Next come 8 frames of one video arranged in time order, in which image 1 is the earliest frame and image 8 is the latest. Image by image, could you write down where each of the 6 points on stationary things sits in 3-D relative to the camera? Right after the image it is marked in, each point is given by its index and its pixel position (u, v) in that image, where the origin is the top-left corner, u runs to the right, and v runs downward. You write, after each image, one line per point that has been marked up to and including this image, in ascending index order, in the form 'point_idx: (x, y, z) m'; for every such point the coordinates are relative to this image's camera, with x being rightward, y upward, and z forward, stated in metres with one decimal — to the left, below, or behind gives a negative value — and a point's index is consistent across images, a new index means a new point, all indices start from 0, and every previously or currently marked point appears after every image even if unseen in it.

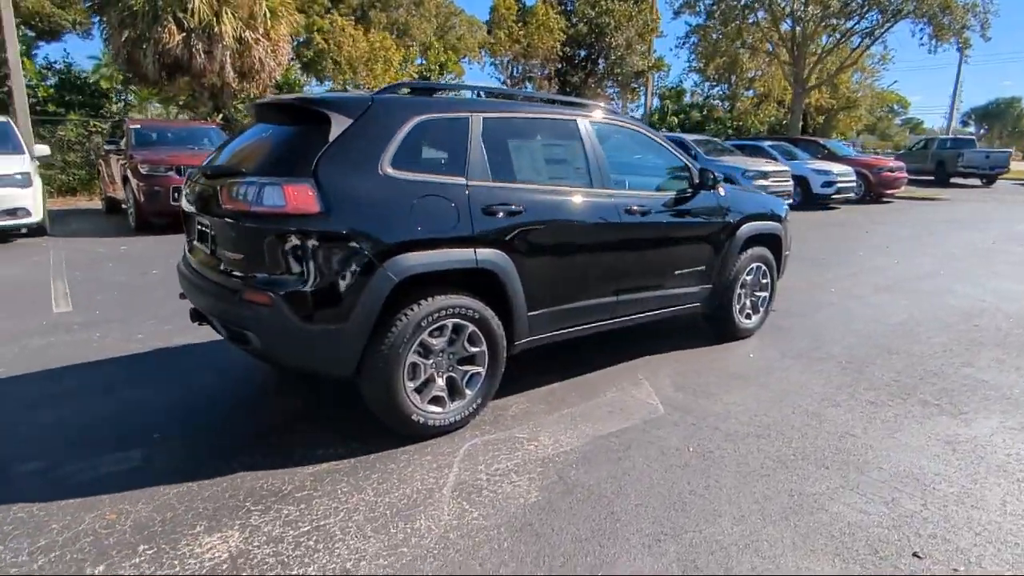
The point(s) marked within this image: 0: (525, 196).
0: (+0.1, +0.7, +4.4) m
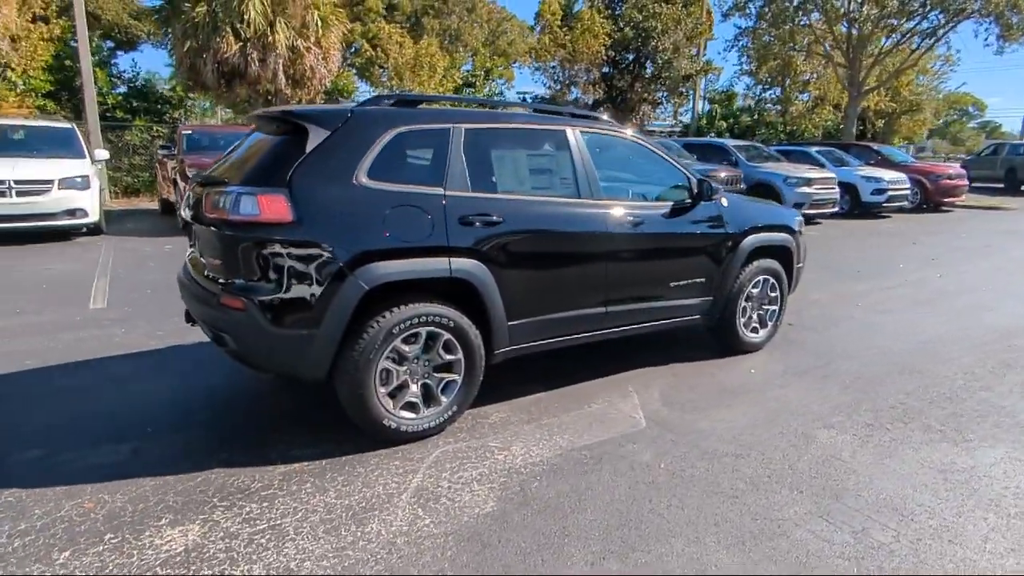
0: (-0.1, +0.6, +4.4) m
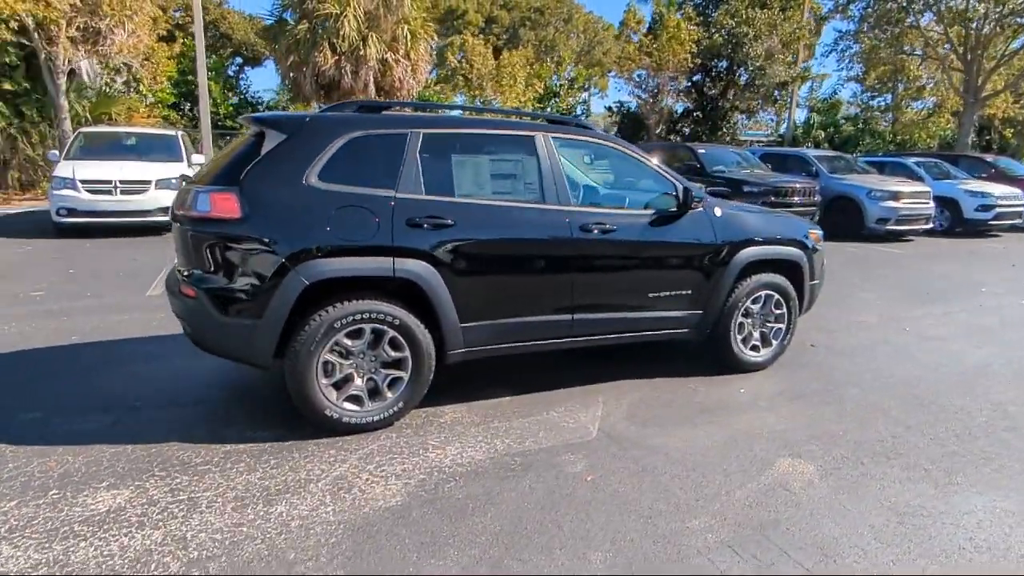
0: (-0.4, +0.6, +4.5) m
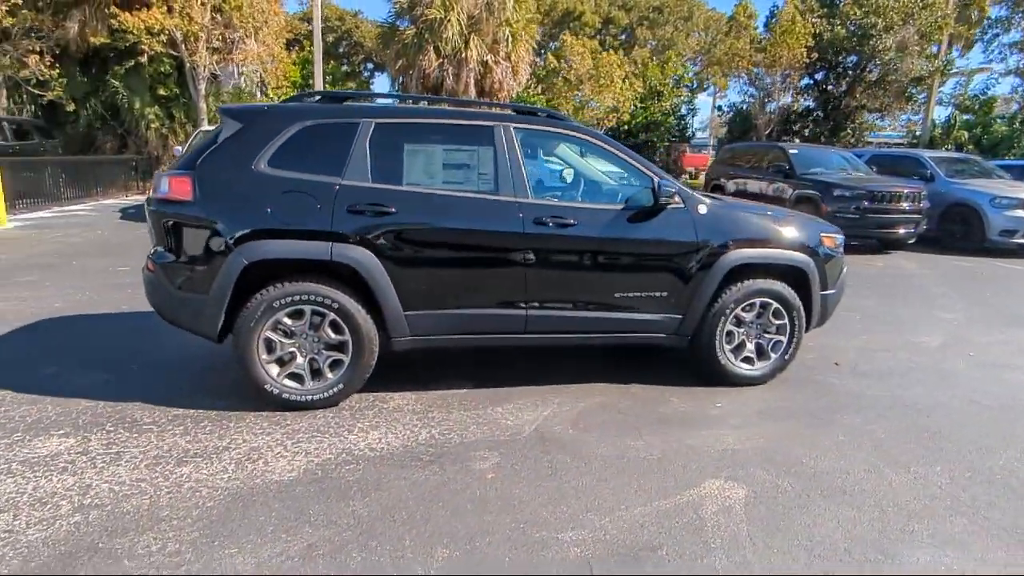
0: (-0.8, +0.7, +4.5) m
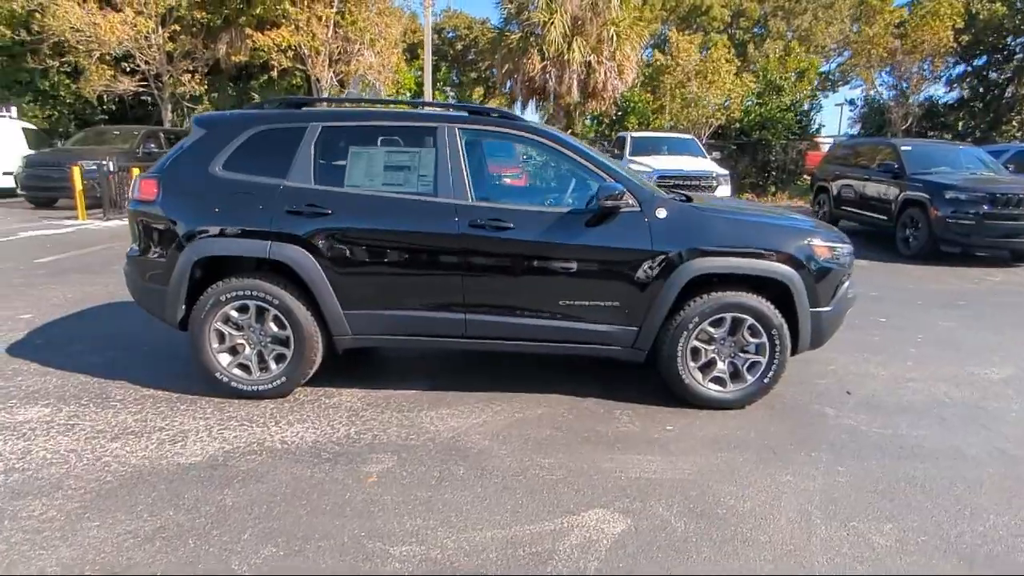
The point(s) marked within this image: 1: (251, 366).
0: (-1.3, +0.7, +4.6) m
1: (-2.1, -0.6, +4.8) m
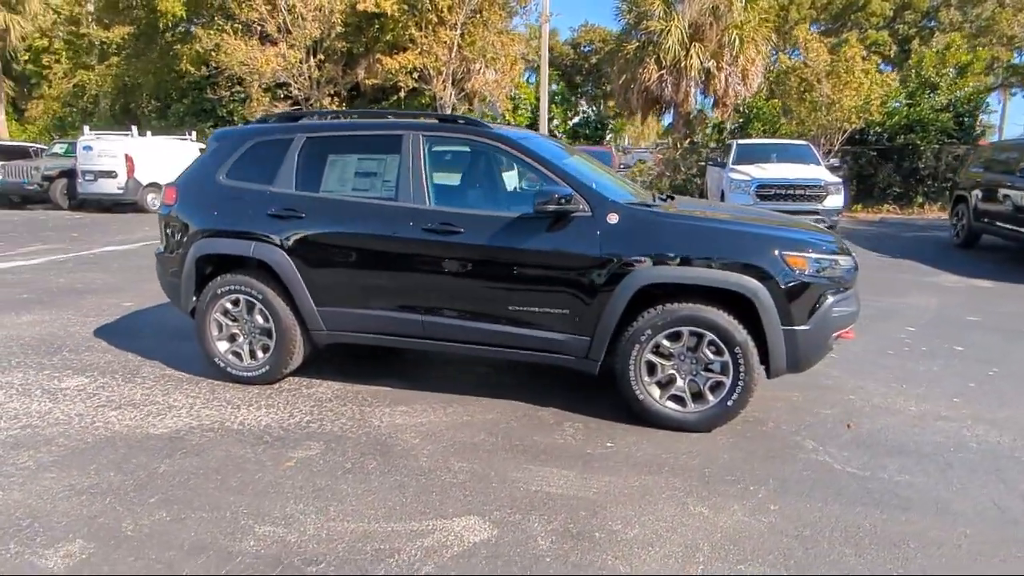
0: (-1.6, +0.7, +4.9) m
1: (-2.3, -0.6, +5.3) m
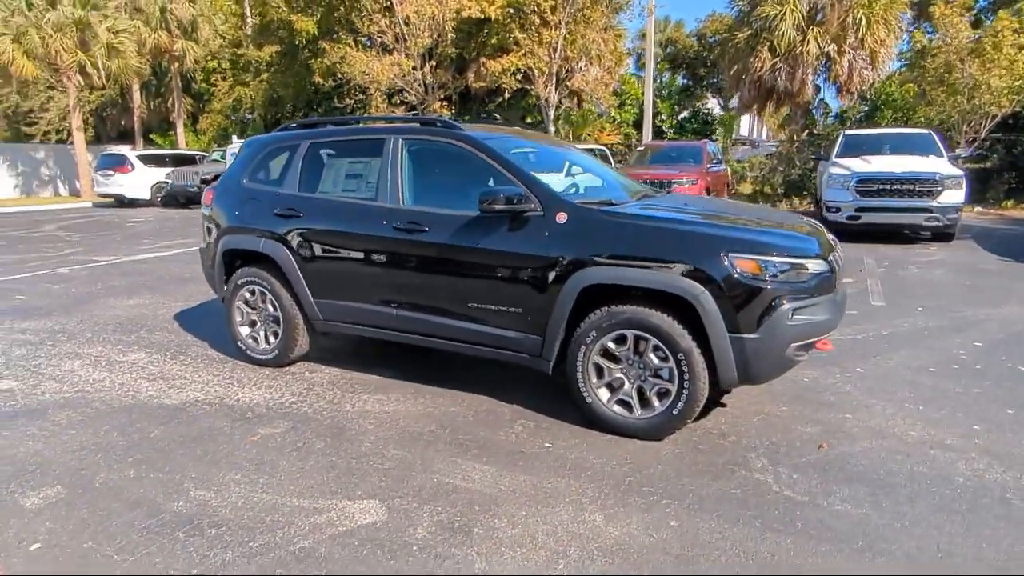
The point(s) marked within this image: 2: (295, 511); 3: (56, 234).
0: (-1.8, +0.7, +5.4) m
1: (-2.4, -0.5, +5.9) m
2: (-1.2, -1.3, +3.5) m
3: (-13.5, +1.6, +18.1) m
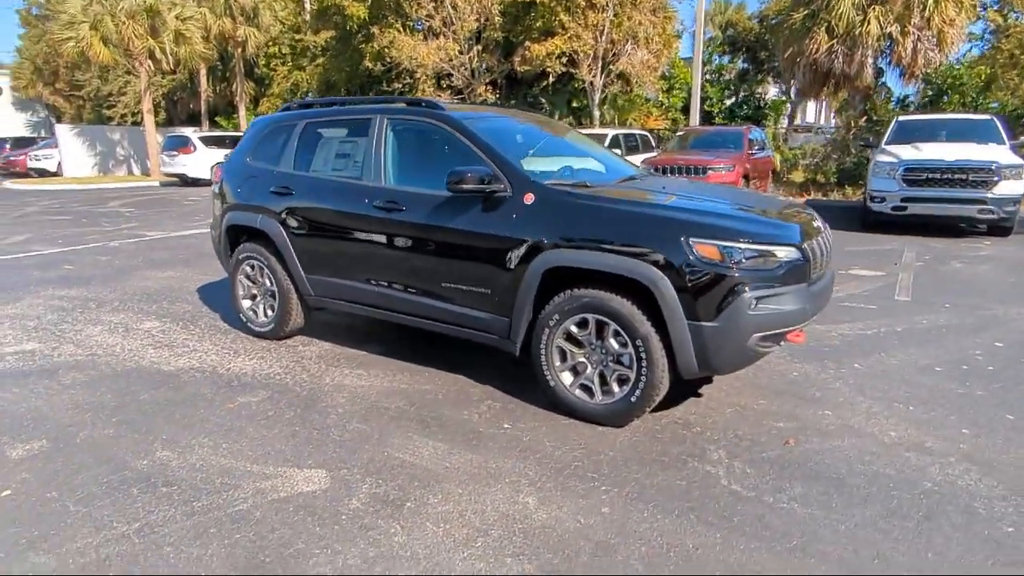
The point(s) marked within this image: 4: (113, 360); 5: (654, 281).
0: (-1.9, +1.0, +5.5) m
1: (-2.5, -0.3, +6.1) m
2: (-1.6, -1.1, +3.6) m
3: (-12.4, +2.4, +19.2) m
4: (-3.7, -0.7, +5.7) m
5: (+0.9, 0.0, +3.7) m
